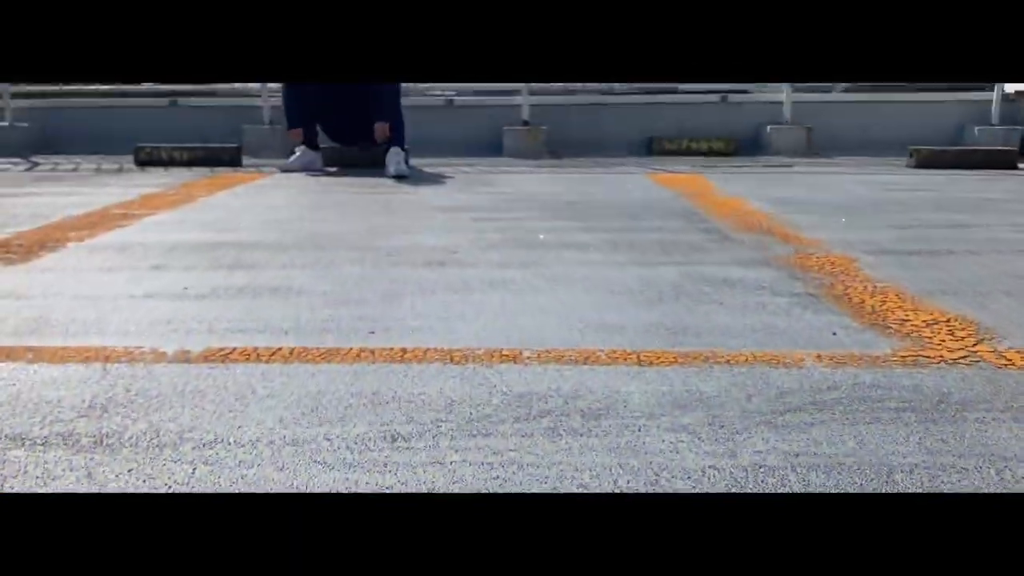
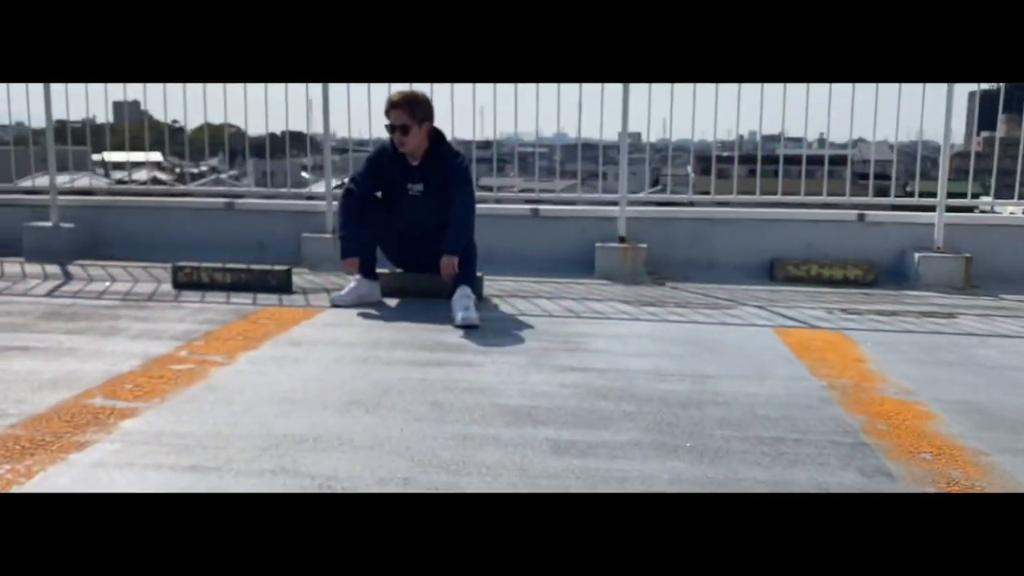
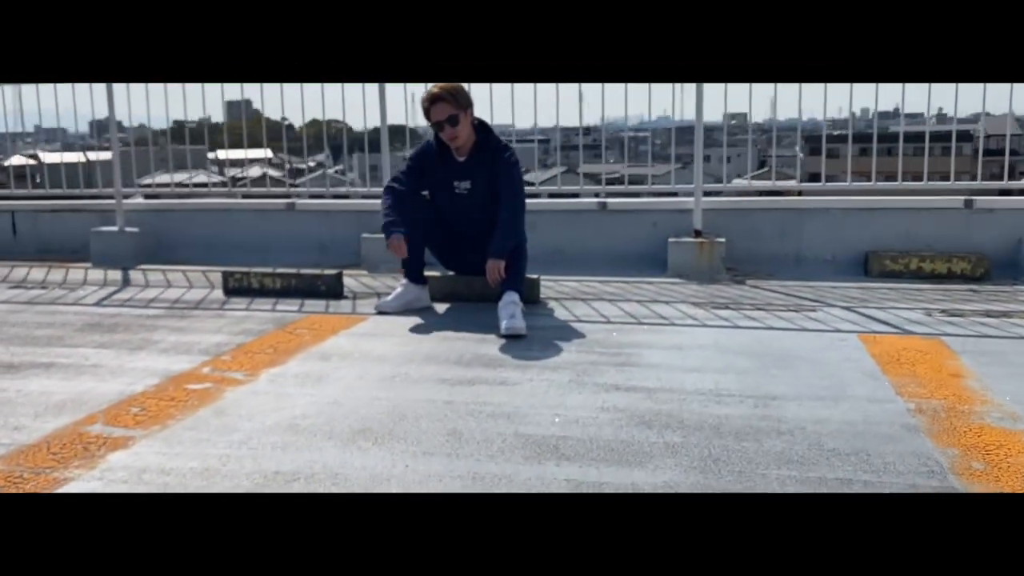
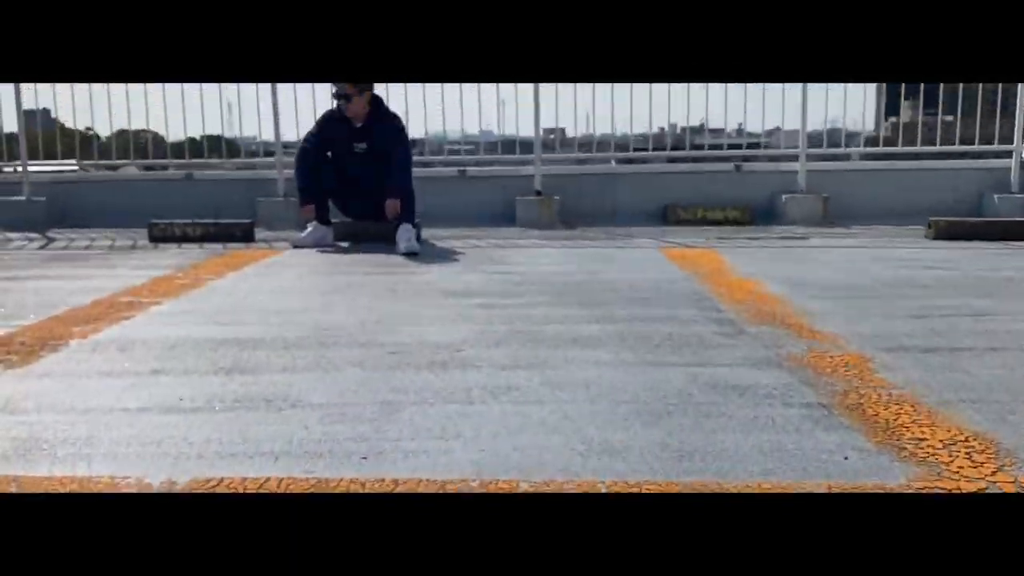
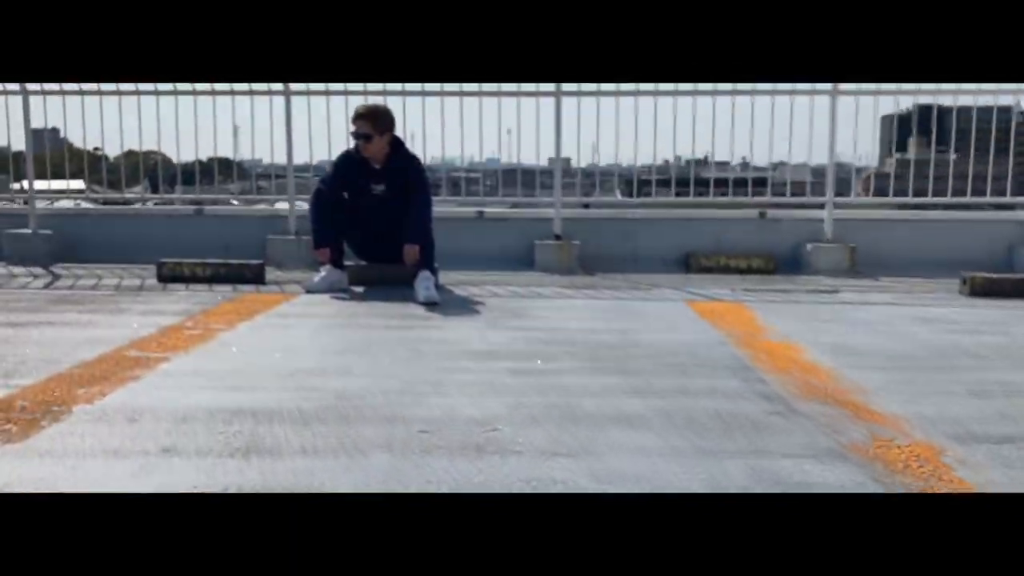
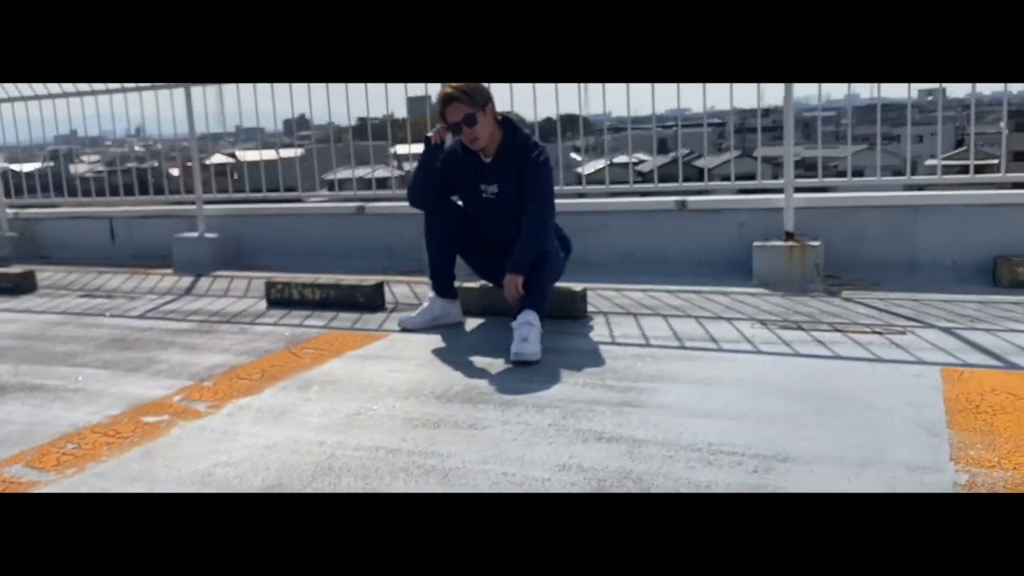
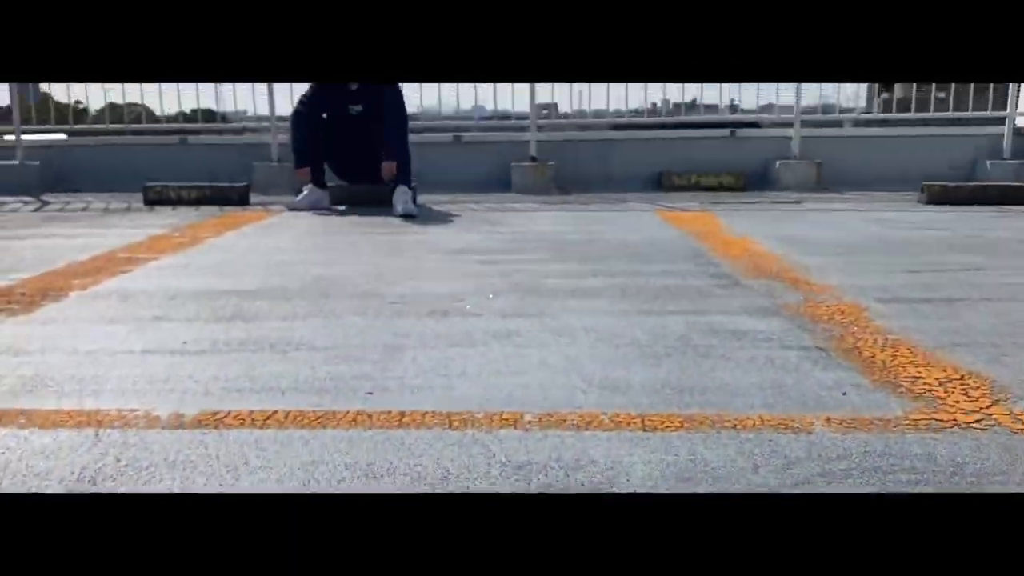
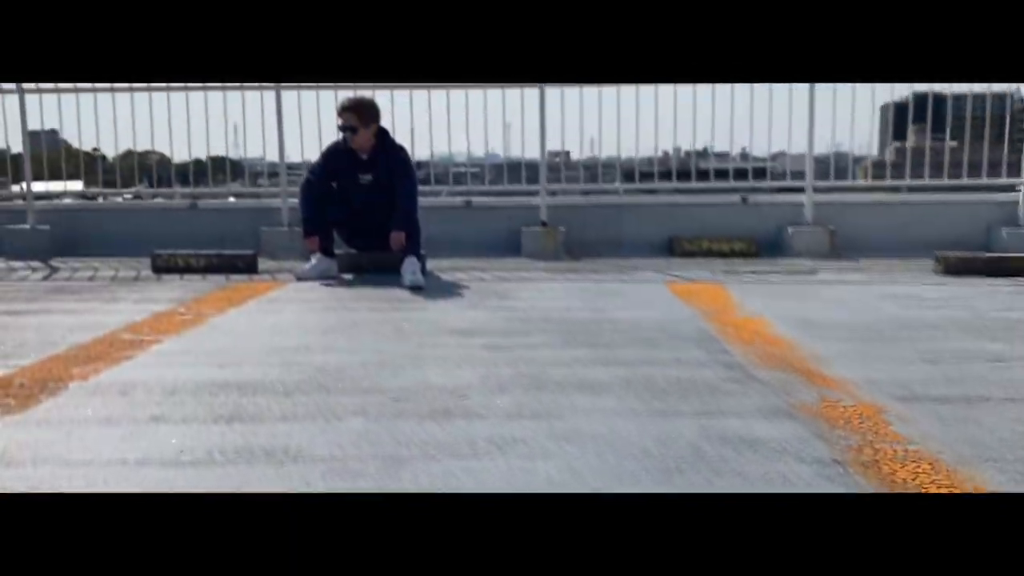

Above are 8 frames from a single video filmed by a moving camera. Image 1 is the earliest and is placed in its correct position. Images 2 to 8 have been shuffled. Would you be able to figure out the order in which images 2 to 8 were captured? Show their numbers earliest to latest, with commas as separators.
7, 4, 8, 5, 2, 3, 6
